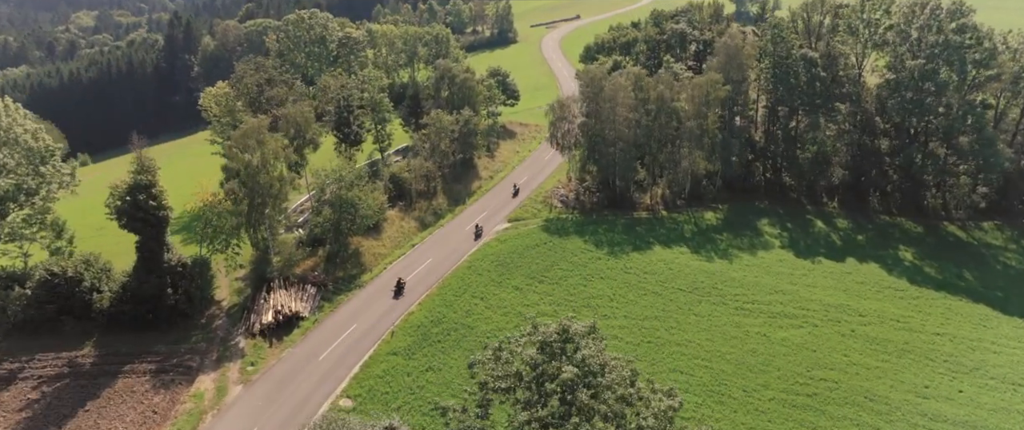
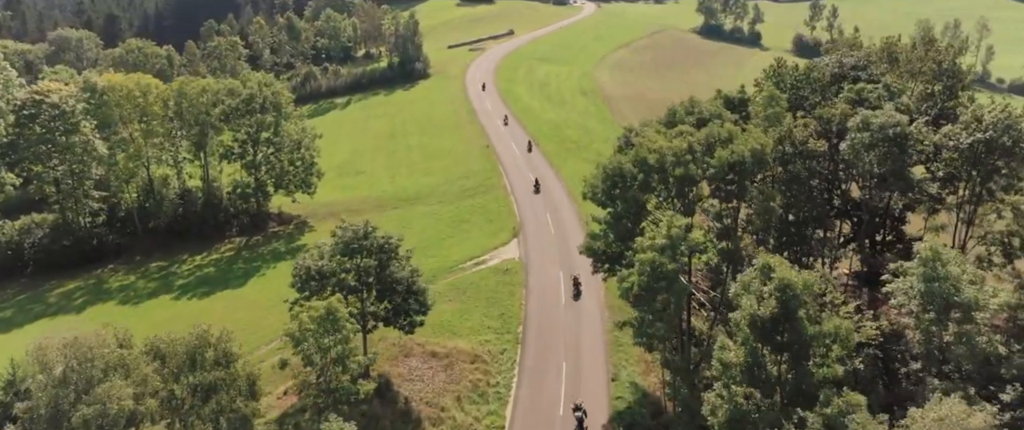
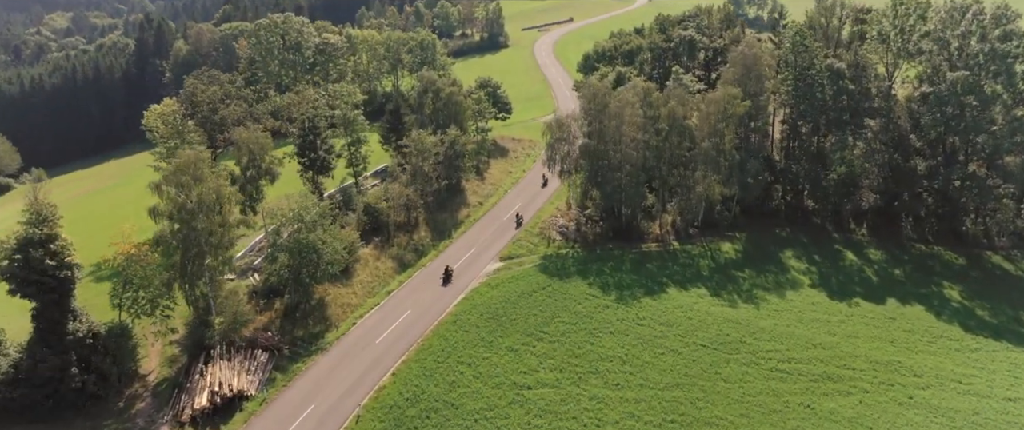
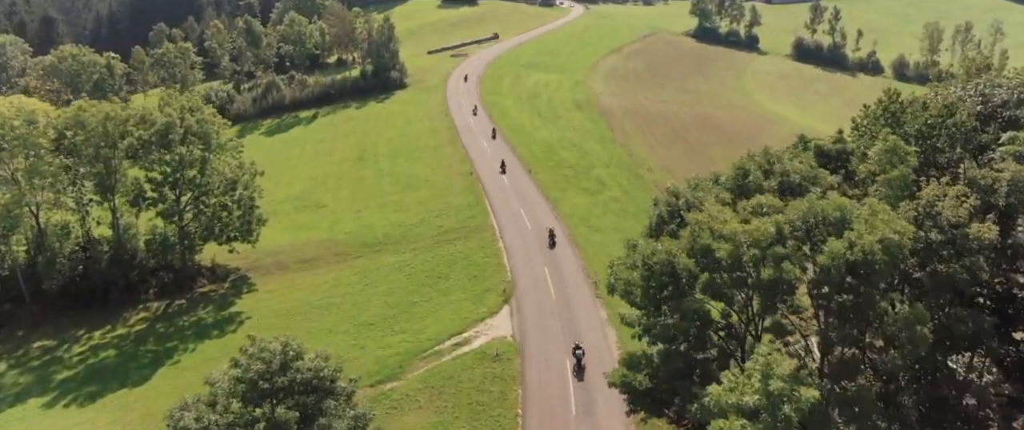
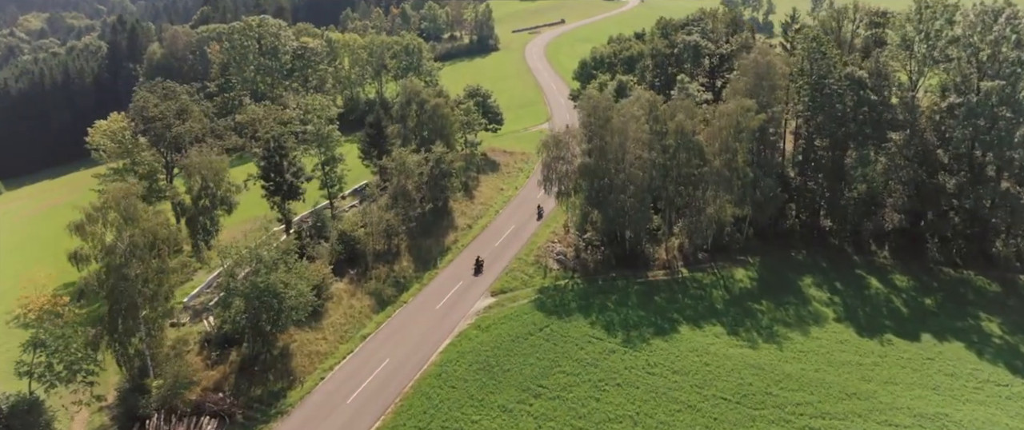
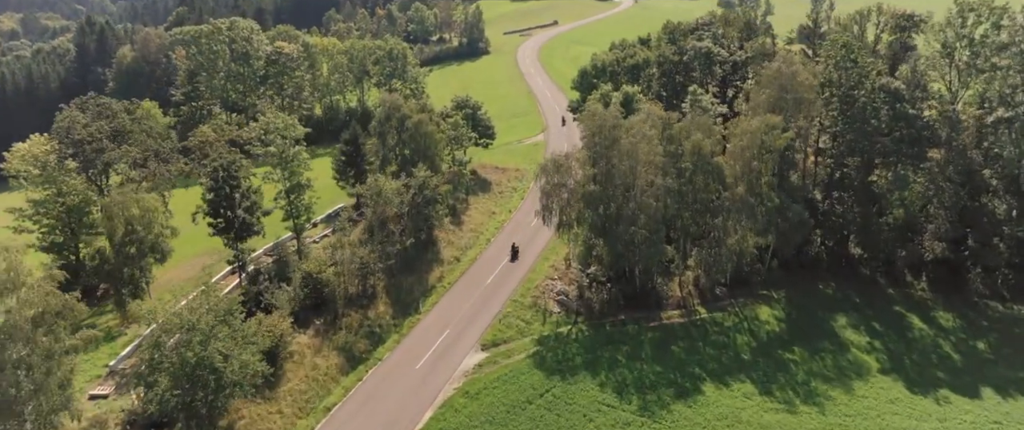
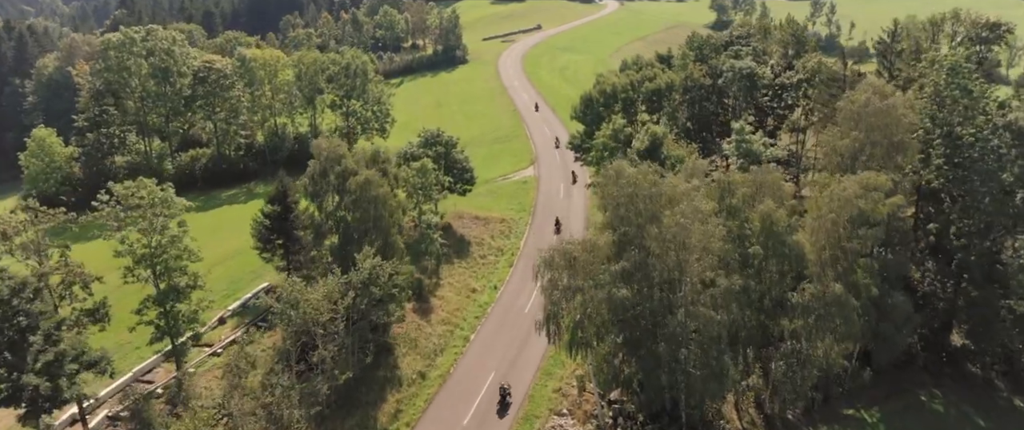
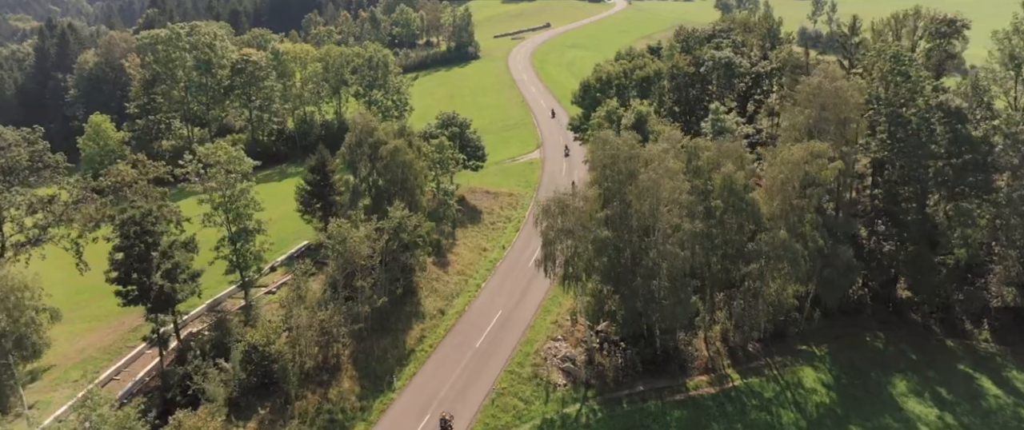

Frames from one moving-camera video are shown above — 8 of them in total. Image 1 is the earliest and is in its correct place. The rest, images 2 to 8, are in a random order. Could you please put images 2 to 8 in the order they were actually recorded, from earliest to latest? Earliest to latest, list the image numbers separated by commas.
3, 5, 6, 8, 7, 2, 4
